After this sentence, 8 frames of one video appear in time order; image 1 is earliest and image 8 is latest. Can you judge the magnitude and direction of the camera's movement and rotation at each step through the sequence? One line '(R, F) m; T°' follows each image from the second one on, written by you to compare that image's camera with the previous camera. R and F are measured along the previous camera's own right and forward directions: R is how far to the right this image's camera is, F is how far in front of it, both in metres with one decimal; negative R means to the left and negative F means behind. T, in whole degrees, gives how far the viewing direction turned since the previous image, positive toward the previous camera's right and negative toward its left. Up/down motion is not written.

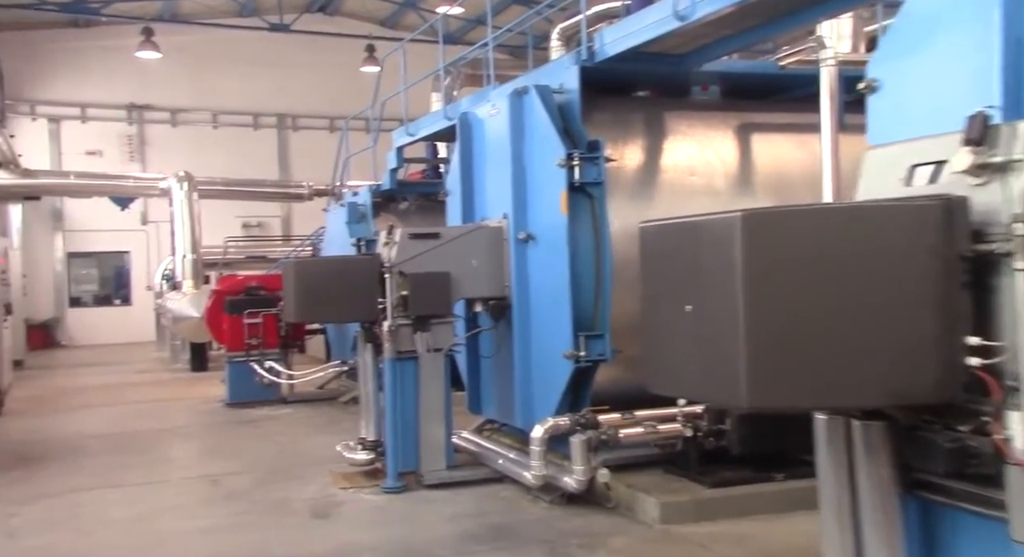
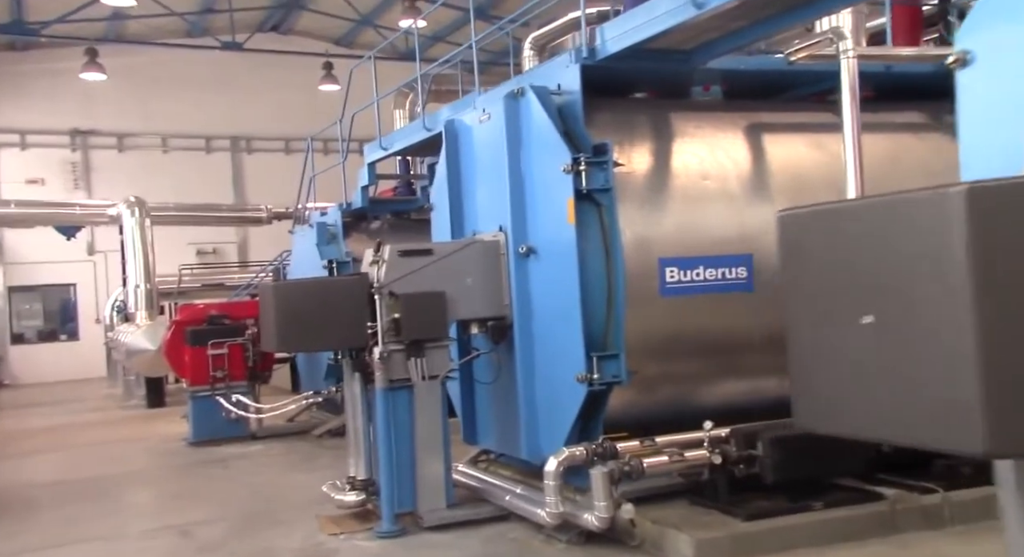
(-0.2, +0.4) m; +3°
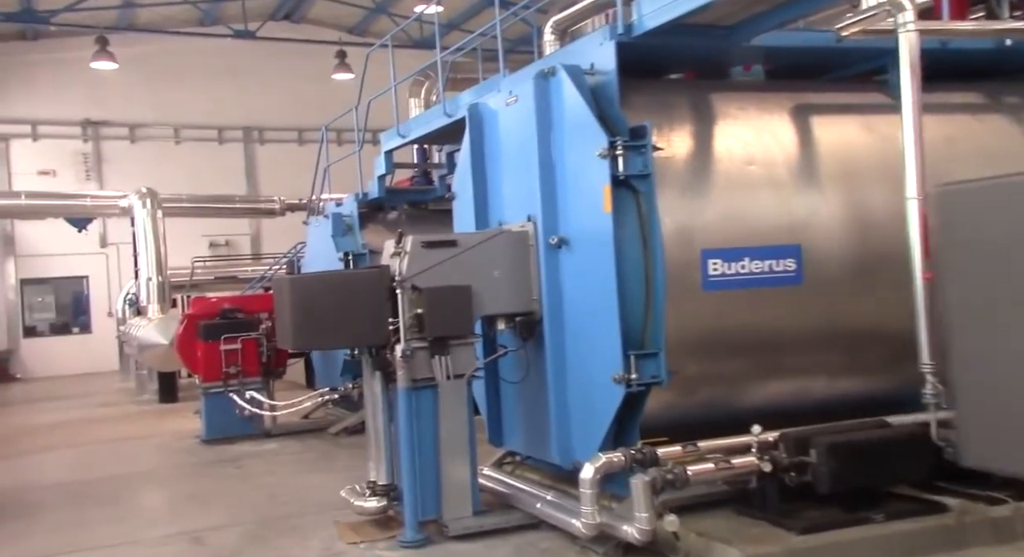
(-0.1, +0.3) m; -1°
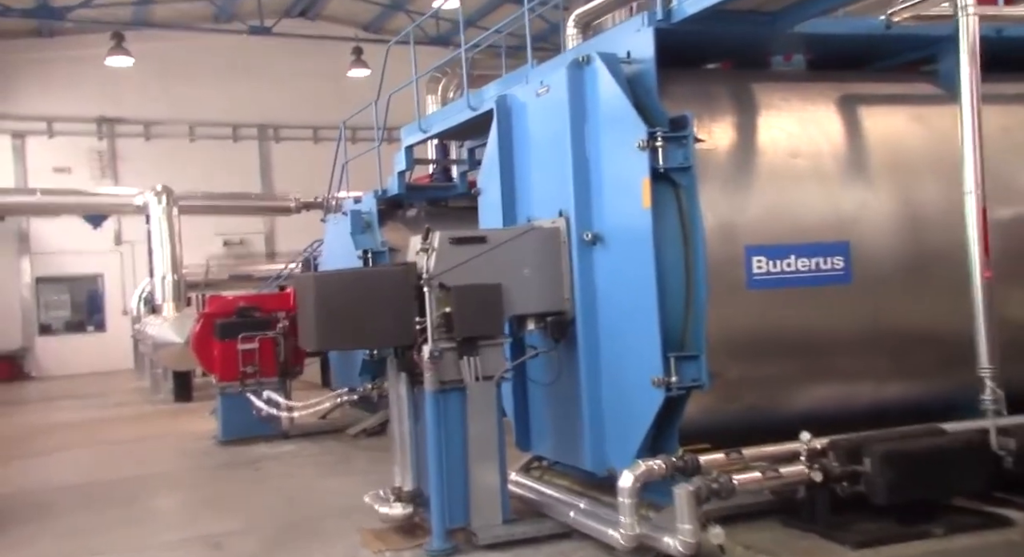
(-0.1, +0.2) m; -1°
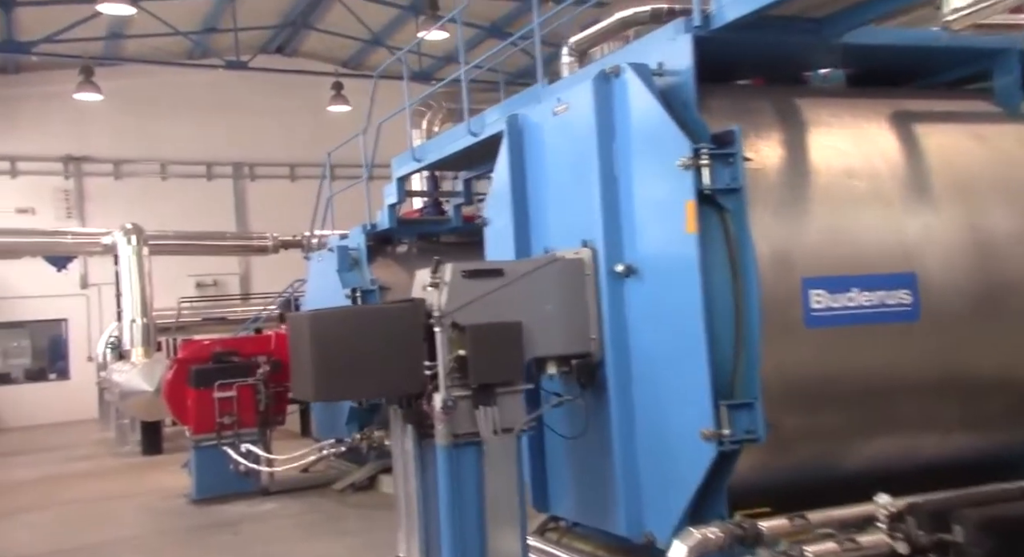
(-0.2, +0.5) m; +2°
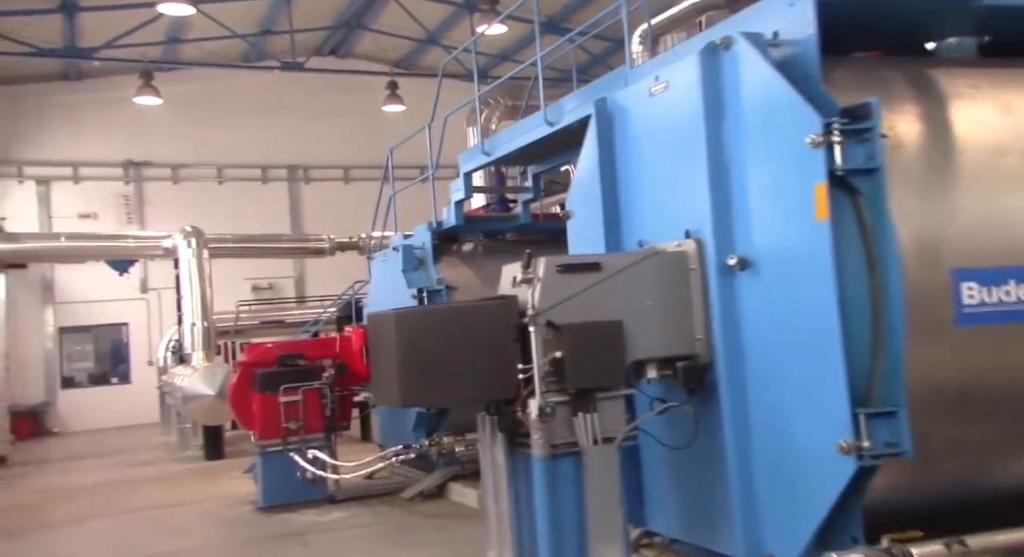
(-0.2, +0.3) m; -3°
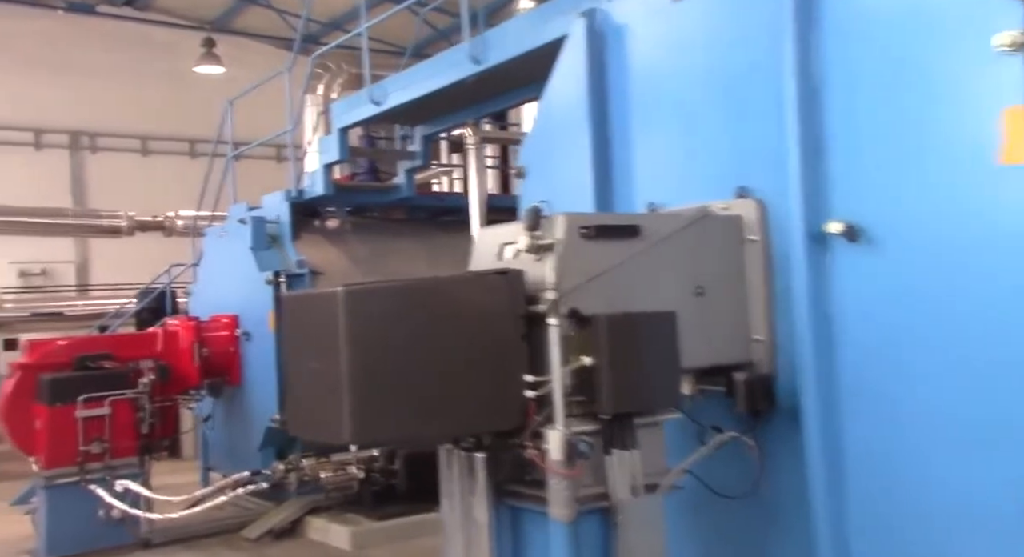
(-0.5, +1.2) m; +12°
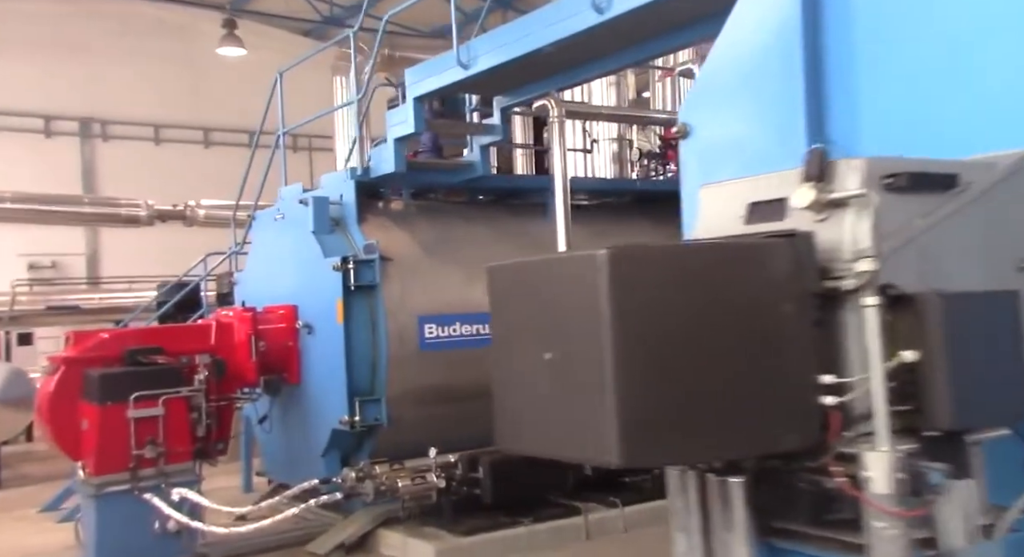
(-0.5, +0.6) m; 0°
